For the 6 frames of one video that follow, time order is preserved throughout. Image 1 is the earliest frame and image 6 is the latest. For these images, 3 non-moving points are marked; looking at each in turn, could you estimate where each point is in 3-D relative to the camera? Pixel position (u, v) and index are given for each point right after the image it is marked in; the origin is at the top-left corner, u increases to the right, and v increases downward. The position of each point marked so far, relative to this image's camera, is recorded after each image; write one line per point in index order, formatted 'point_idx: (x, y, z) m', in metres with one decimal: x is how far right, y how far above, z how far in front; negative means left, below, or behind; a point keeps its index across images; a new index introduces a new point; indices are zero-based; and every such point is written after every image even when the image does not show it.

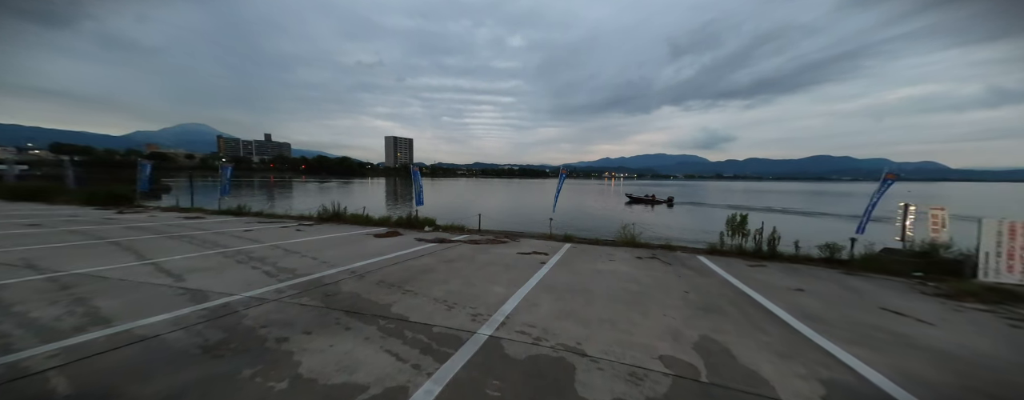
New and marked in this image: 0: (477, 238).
0: (-1.3, -1.4, +11.1) m
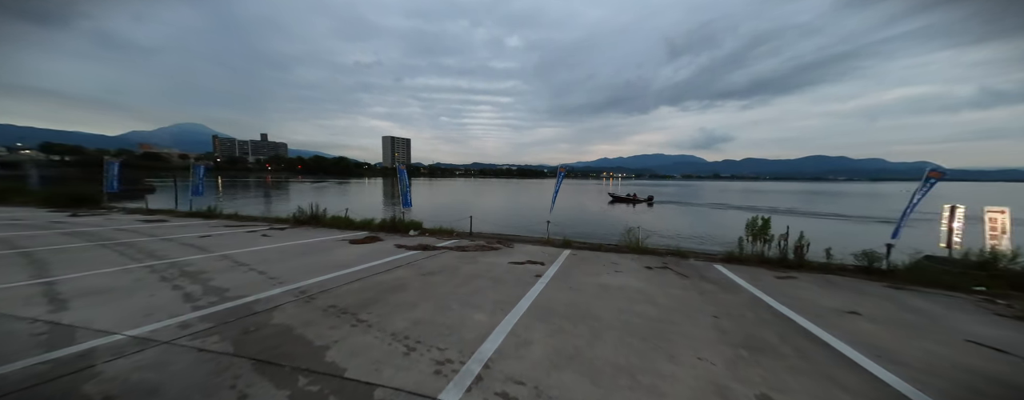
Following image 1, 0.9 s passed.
0: (-1.5, -1.4, +10.0) m
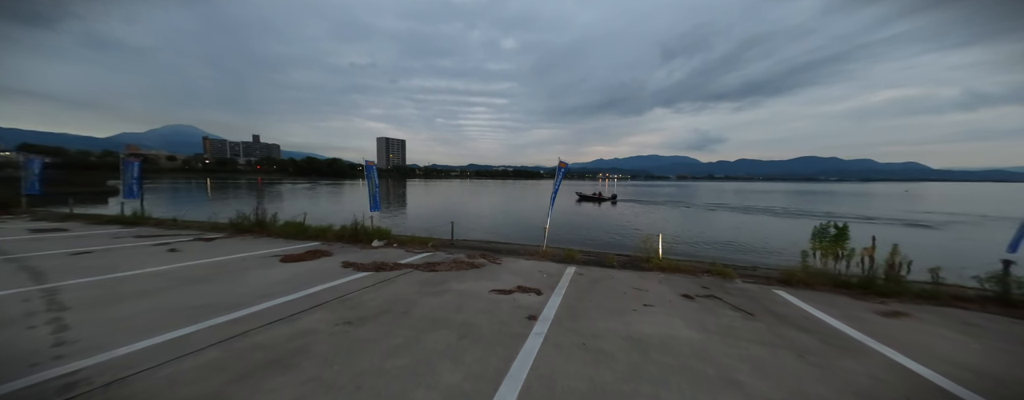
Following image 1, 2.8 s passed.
0: (-1.8, -1.5, +7.7) m
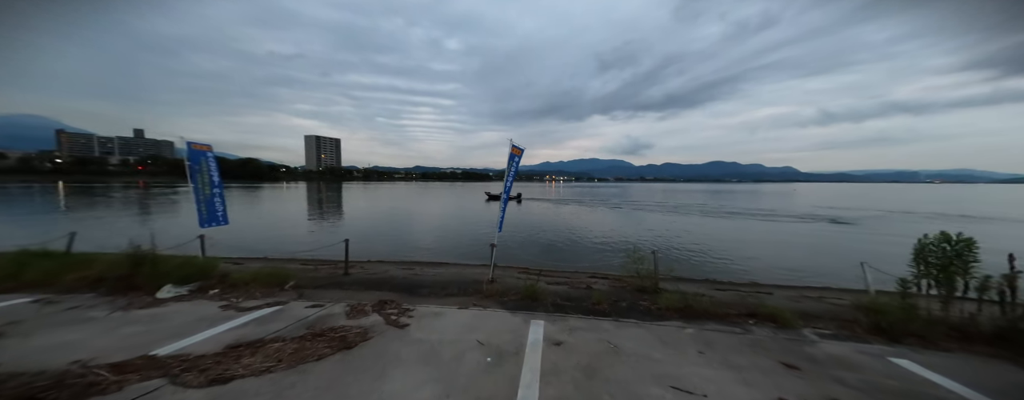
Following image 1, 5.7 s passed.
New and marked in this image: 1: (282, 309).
0: (-2.9, -1.6, +3.8) m
1: (-3.3, -1.6, +4.4) m
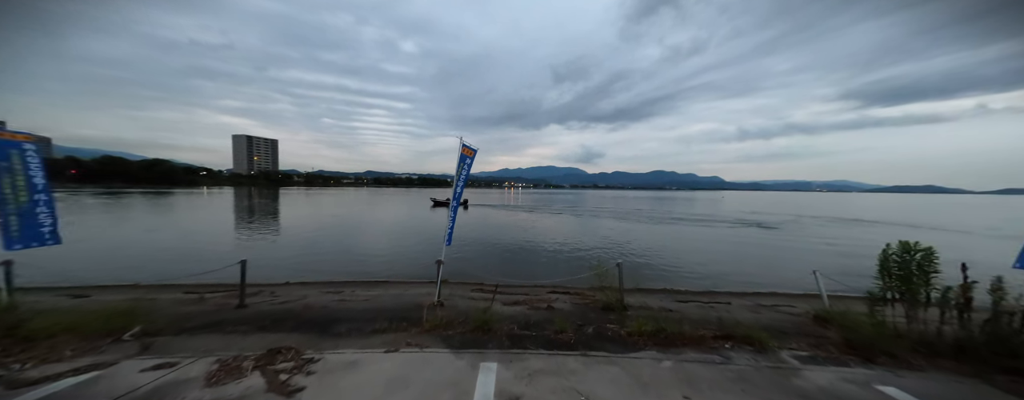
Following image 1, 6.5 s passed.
0: (-3.4, -1.7, +2.5) m
1: (-4.0, -1.7, +2.9) m
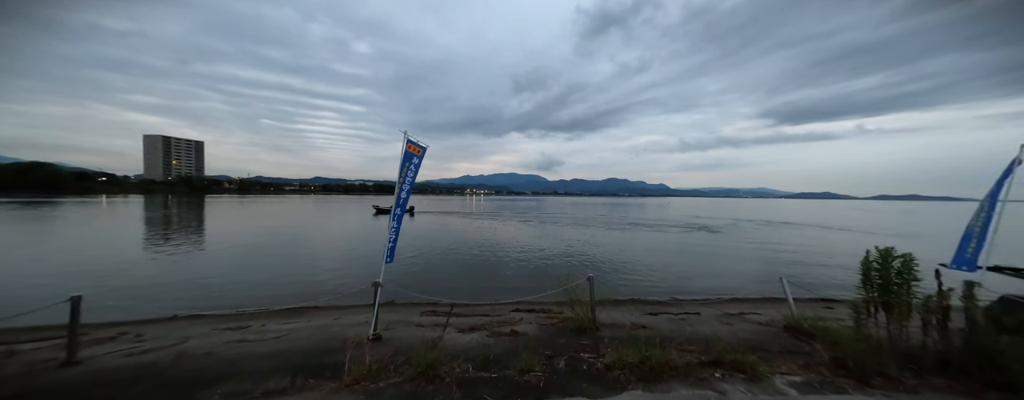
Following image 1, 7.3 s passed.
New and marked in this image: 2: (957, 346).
0: (-3.7, -1.8, +1.1) m
1: (-4.3, -1.7, +1.5) m
2: (+5.1, -1.7, +3.3) m
